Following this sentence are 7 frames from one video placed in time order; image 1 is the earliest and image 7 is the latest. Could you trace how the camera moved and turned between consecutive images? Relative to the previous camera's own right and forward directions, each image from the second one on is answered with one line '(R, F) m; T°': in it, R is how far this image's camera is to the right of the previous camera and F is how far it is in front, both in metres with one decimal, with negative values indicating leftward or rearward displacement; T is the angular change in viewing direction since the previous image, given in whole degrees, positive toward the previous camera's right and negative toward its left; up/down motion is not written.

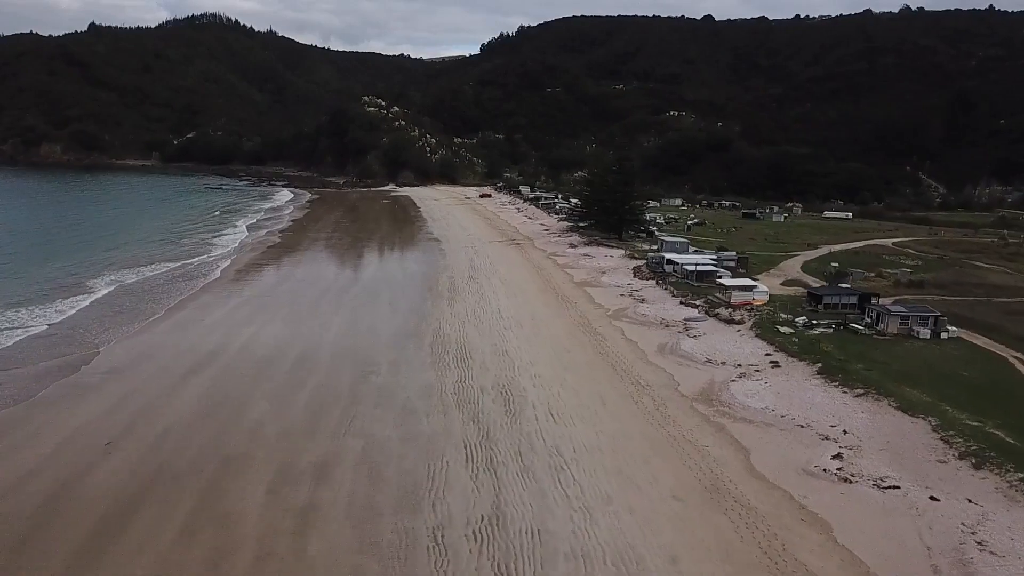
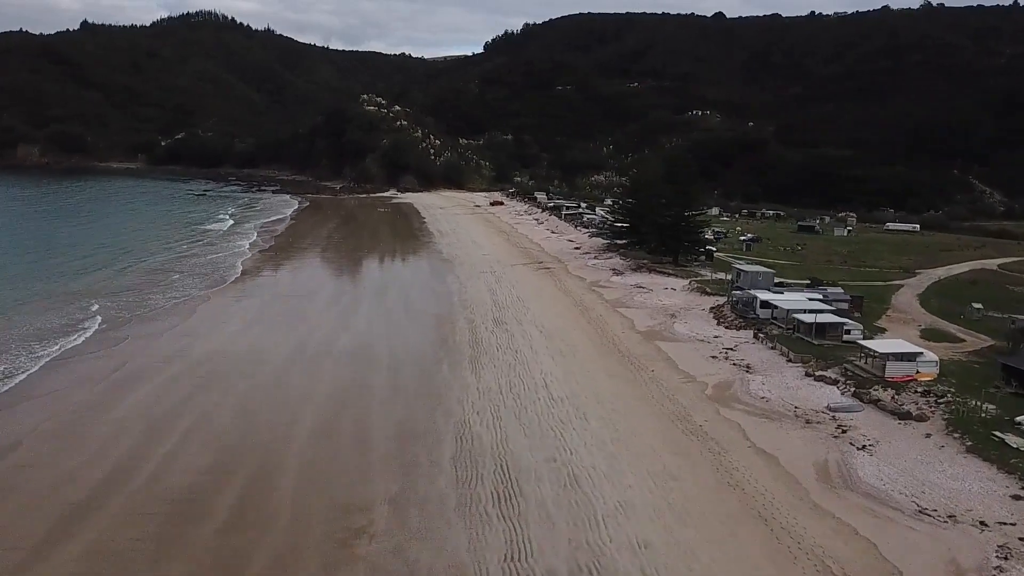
(-0.8, +5.8) m; 0°
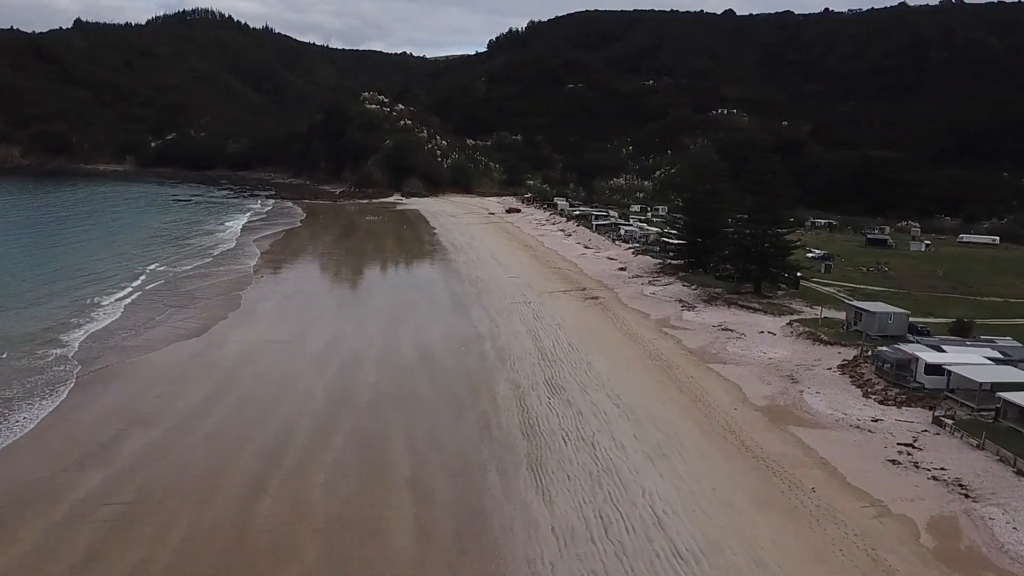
(-1.0, +4.9) m; 0°
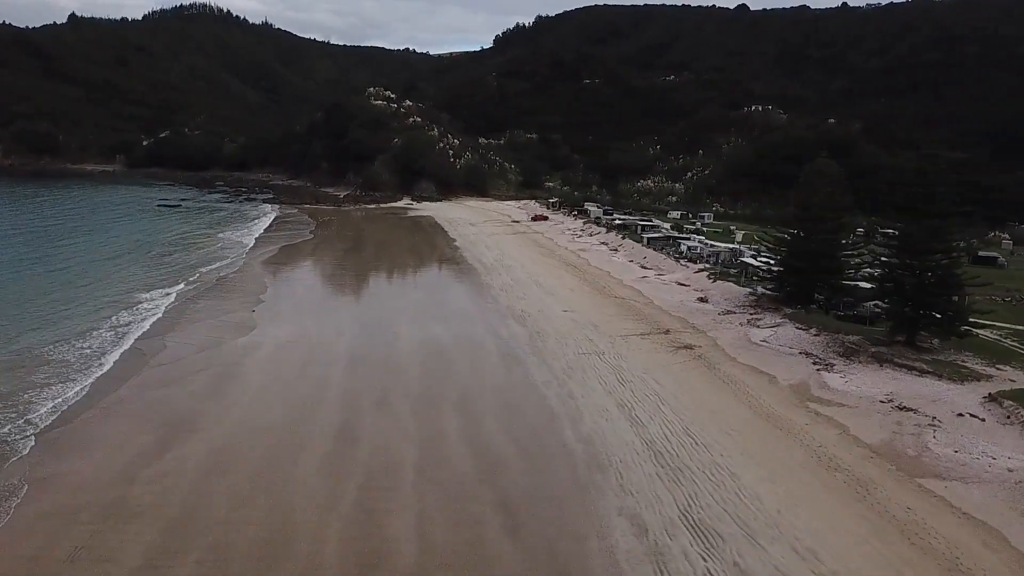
(-1.2, +4.9) m; 0°
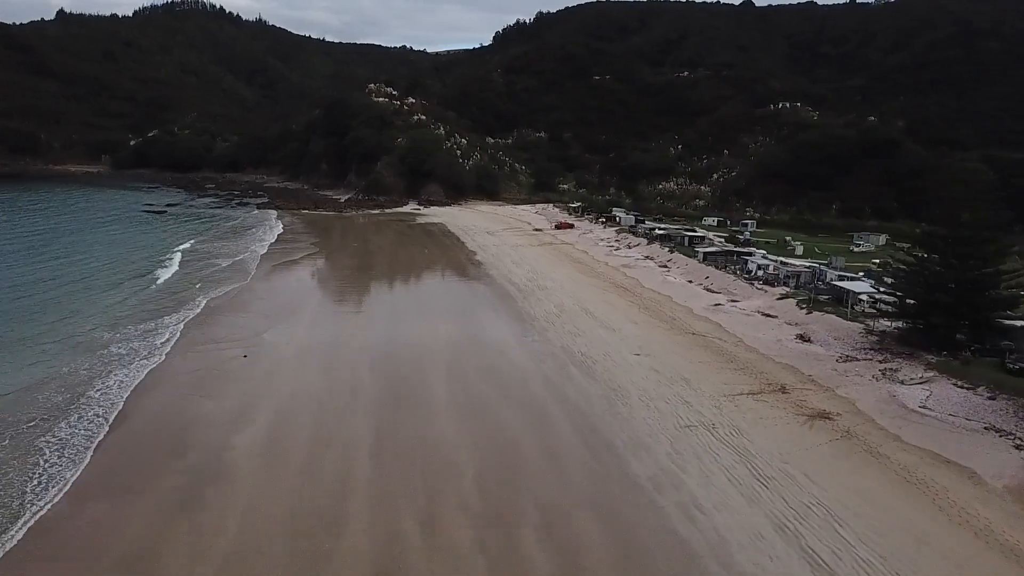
(-1.2, +4.0) m; 0°
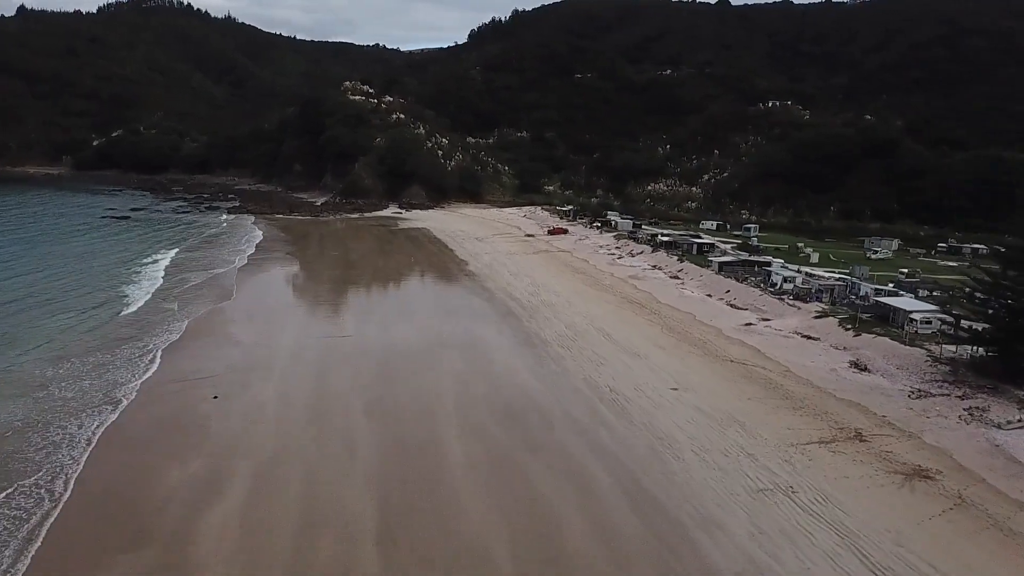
(-0.7, +2.2) m; +2°
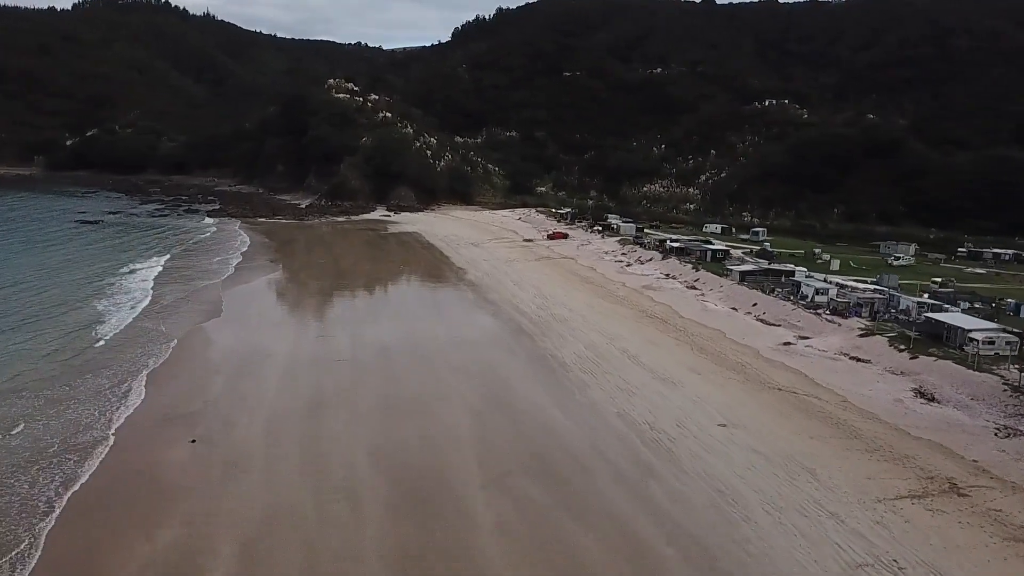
(-0.6, +1.8) m; +1°
